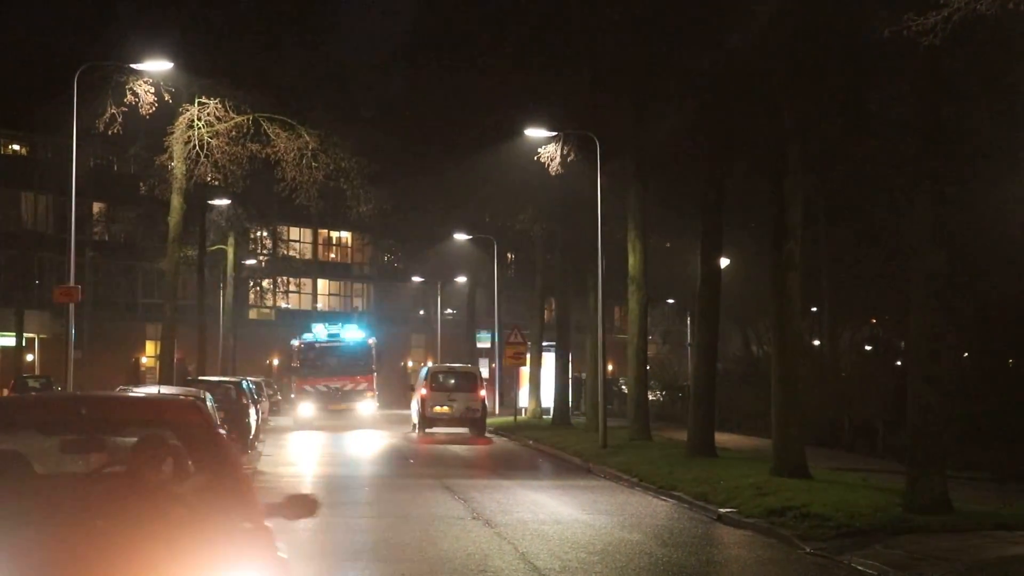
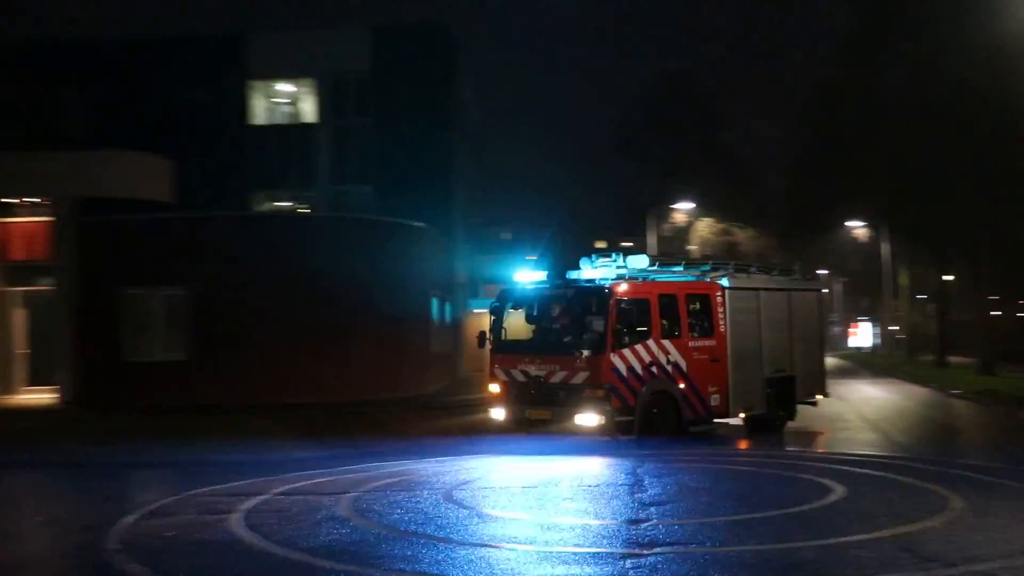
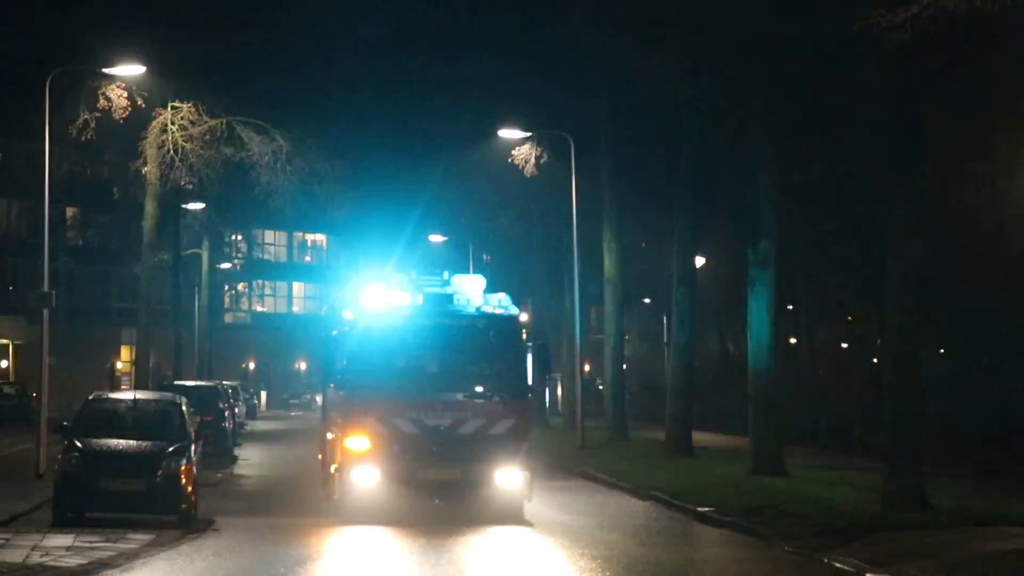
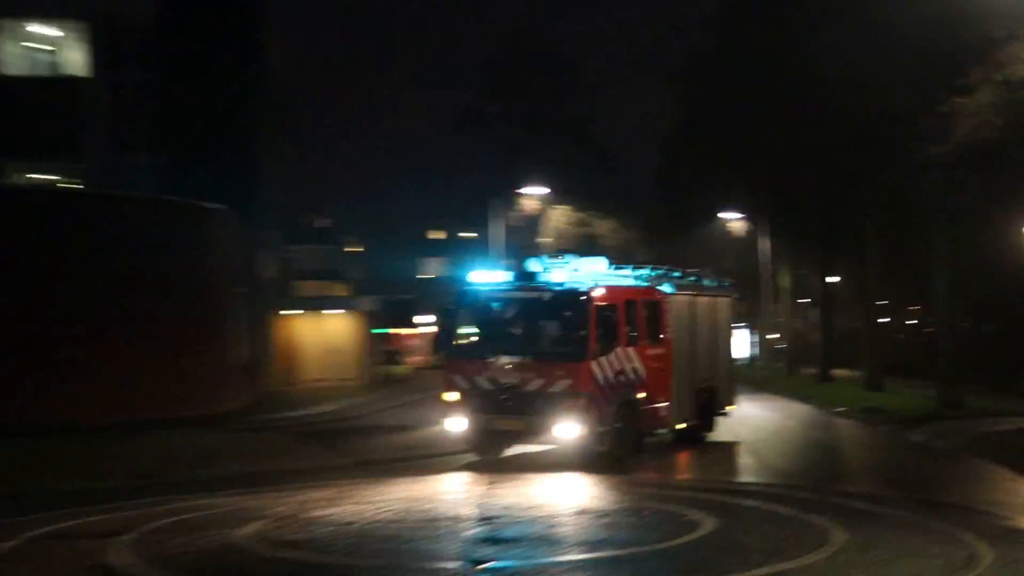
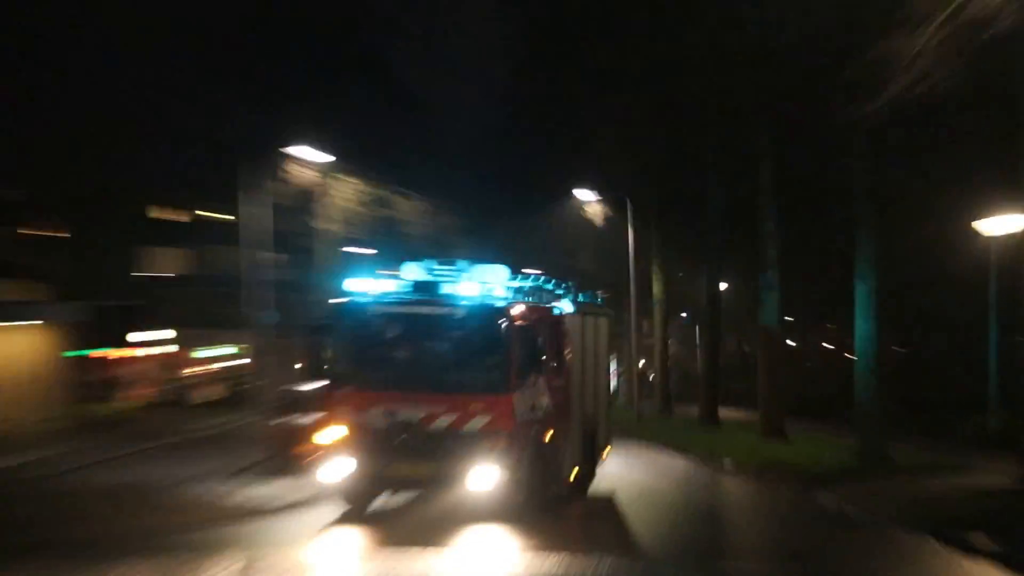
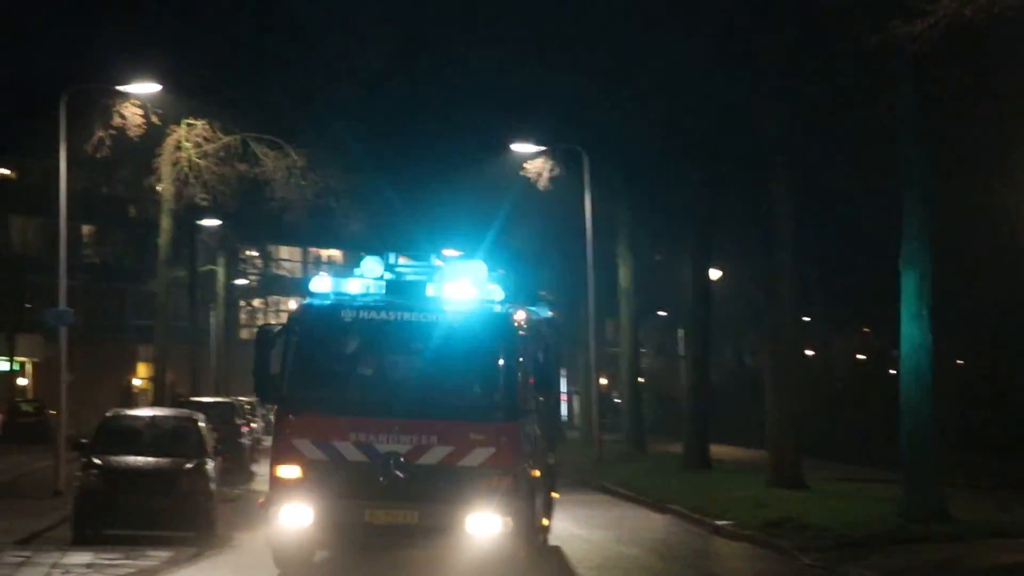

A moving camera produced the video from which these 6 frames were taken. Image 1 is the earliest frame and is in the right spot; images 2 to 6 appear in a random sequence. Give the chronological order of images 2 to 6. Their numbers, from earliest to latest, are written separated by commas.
3, 6, 5, 4, 2
